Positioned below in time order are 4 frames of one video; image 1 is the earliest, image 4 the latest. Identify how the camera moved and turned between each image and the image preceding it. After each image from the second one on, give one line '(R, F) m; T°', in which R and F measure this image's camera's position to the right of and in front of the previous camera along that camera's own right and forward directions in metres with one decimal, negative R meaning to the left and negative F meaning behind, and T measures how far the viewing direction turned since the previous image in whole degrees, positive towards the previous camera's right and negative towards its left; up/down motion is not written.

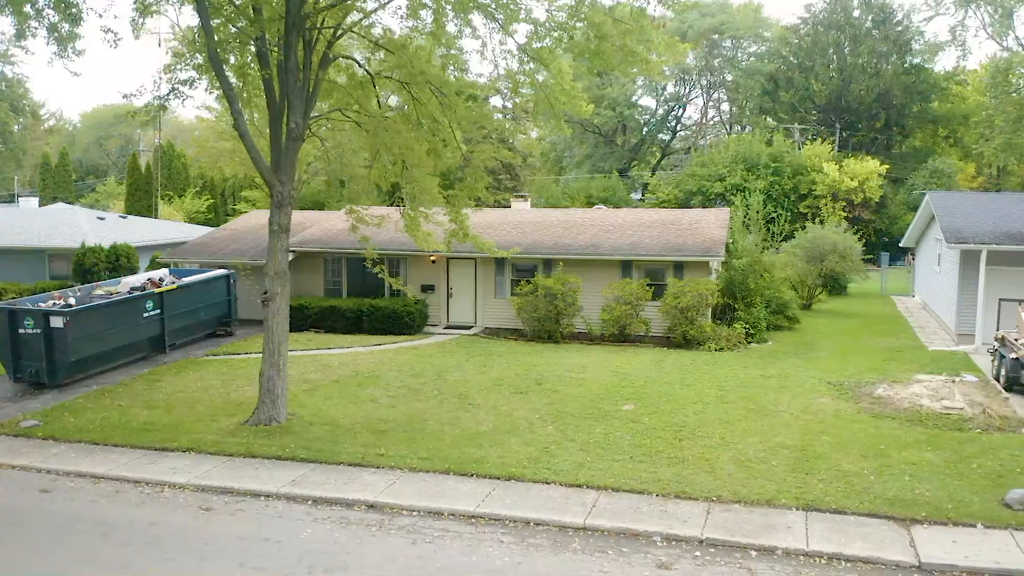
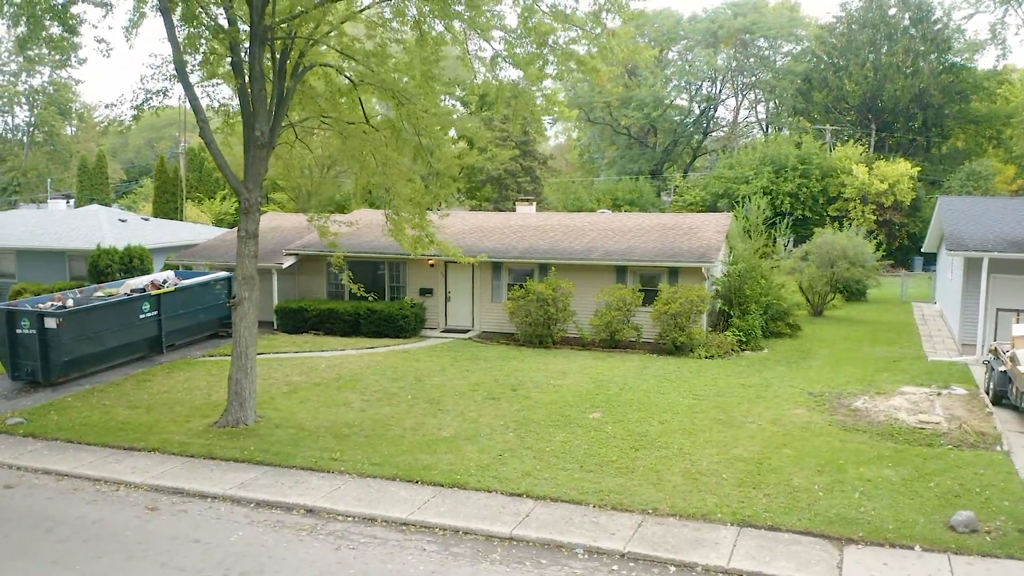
(+1.1, +0.1) m; -3°
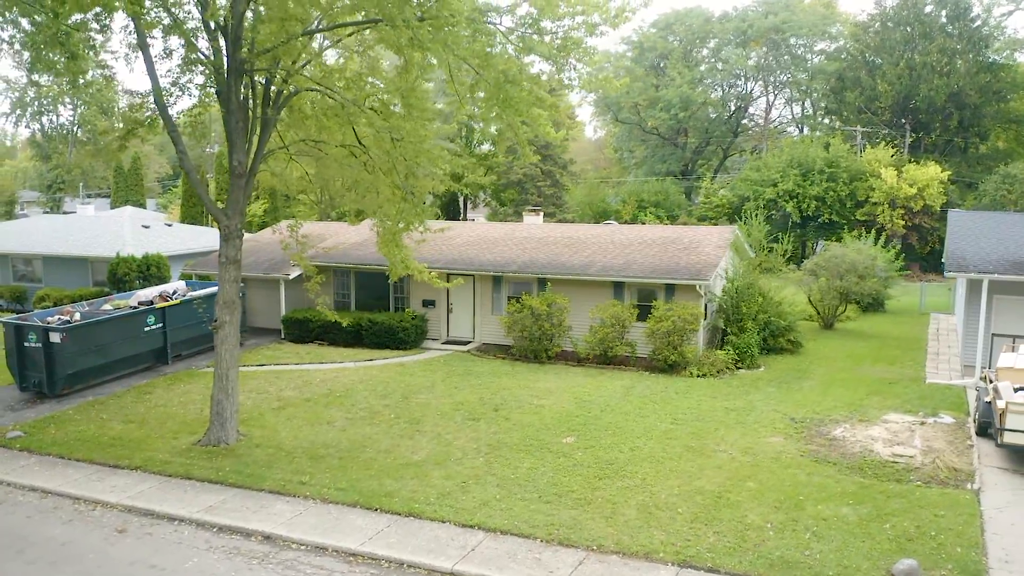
(+0.9, -0.1) m; -3°
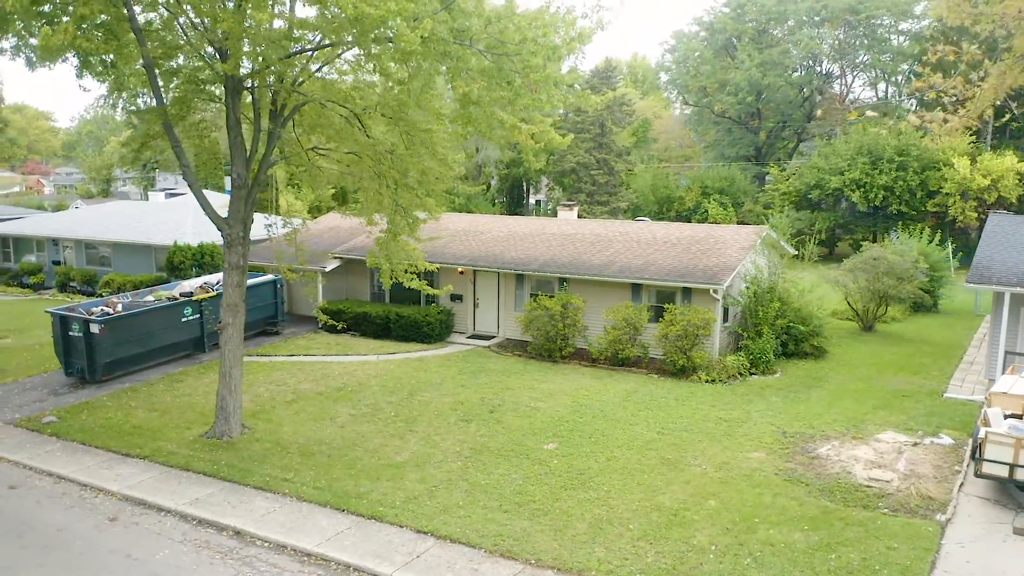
(+1.4, -0.2) m; -6°
